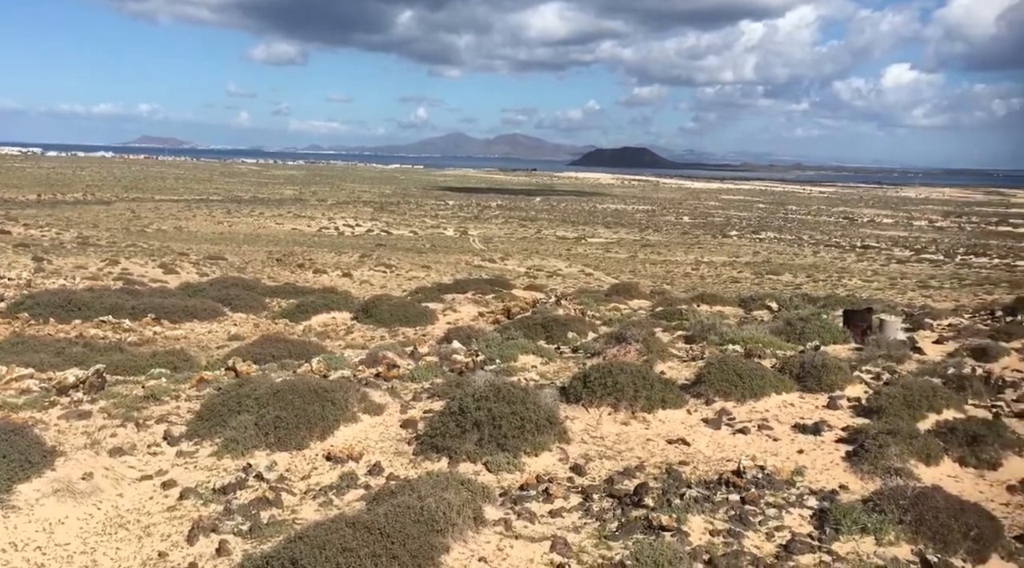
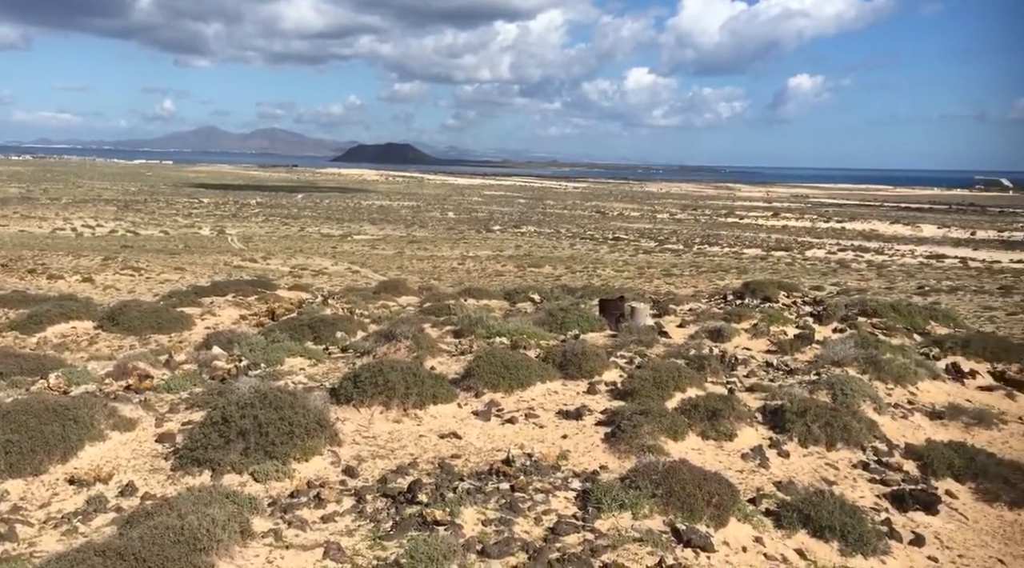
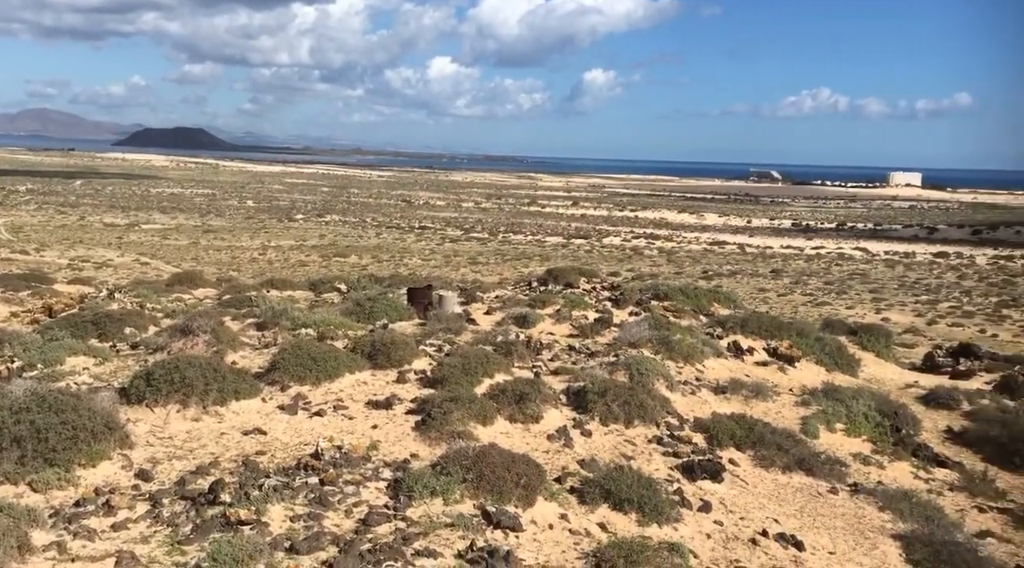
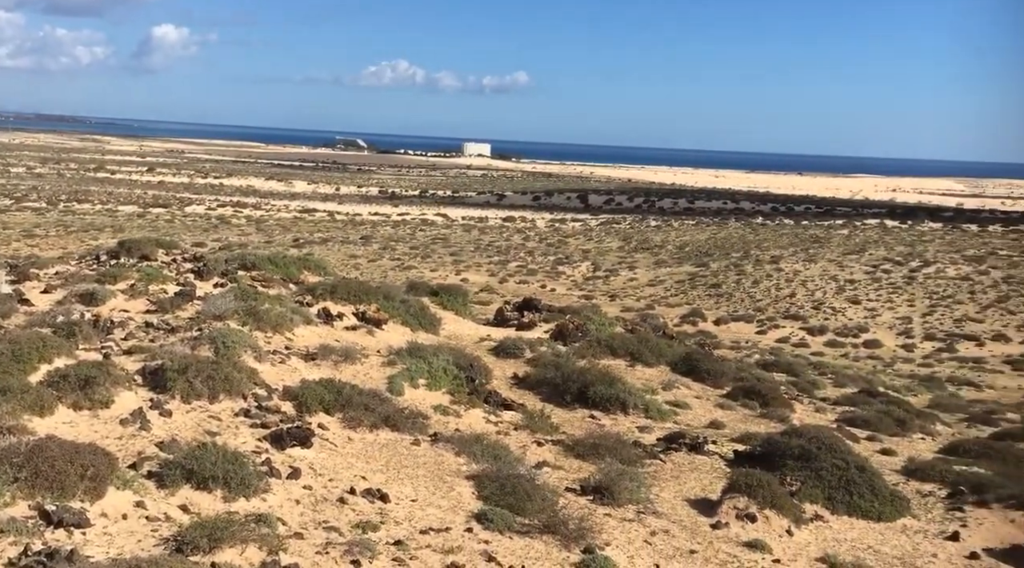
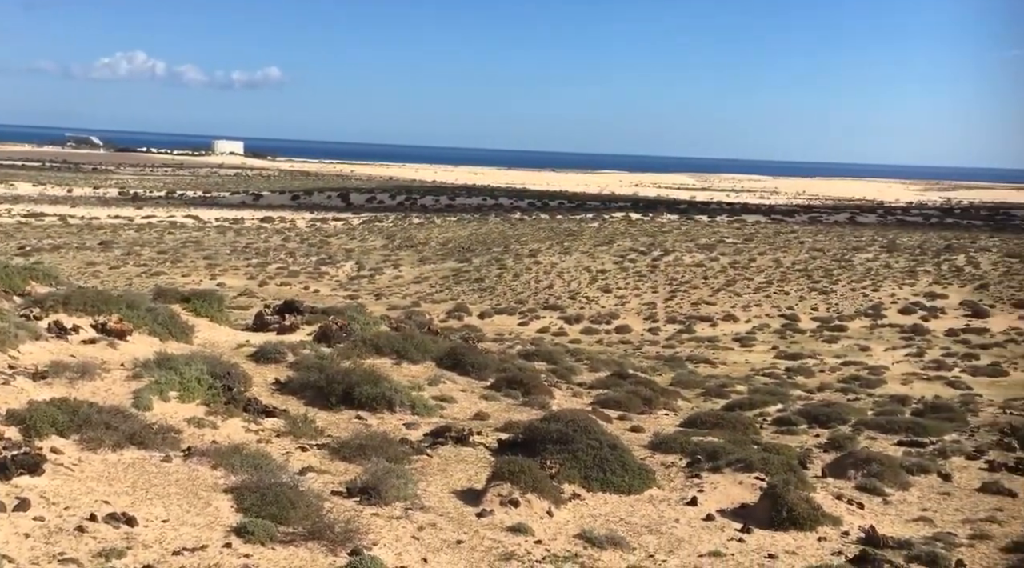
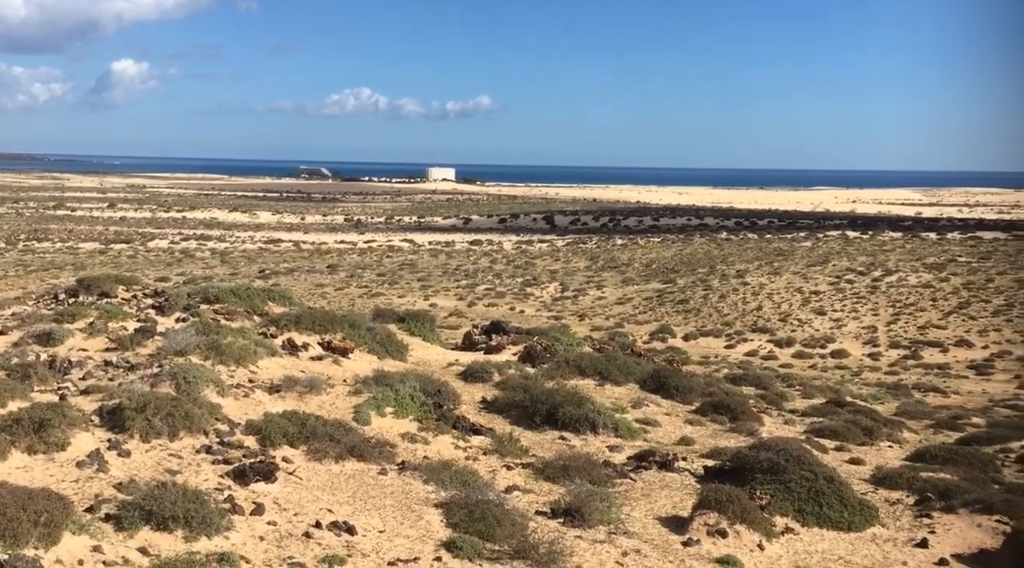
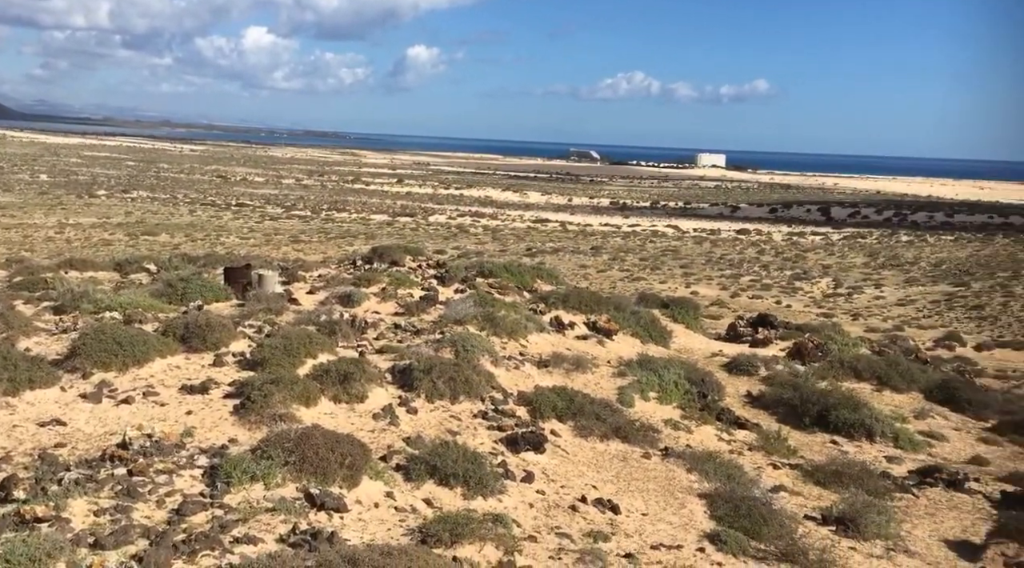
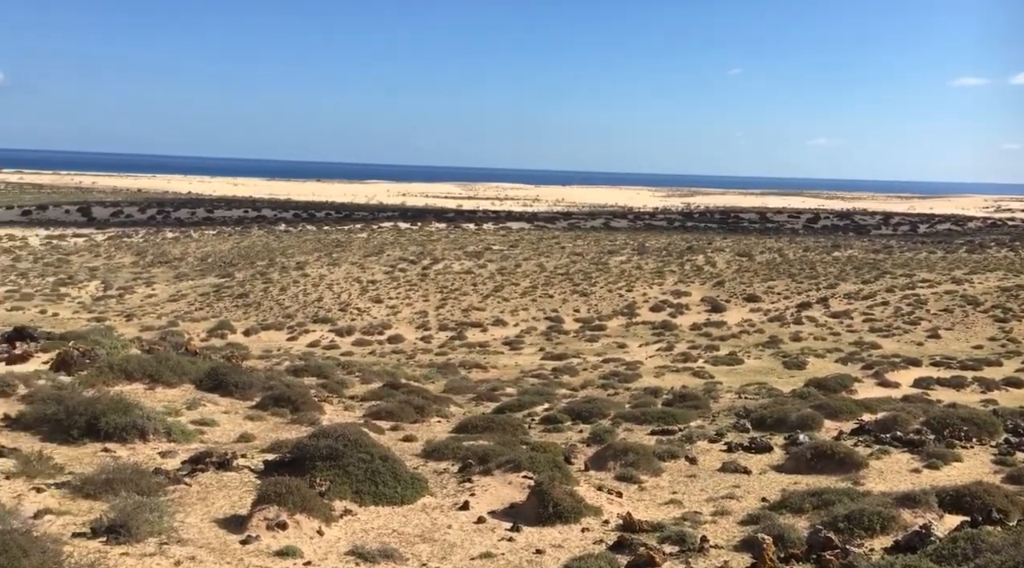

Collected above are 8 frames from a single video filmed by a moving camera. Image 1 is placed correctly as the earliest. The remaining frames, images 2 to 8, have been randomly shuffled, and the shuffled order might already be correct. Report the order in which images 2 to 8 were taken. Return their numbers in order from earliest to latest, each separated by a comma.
2, 3, 7, 4, 5, 8, 6
